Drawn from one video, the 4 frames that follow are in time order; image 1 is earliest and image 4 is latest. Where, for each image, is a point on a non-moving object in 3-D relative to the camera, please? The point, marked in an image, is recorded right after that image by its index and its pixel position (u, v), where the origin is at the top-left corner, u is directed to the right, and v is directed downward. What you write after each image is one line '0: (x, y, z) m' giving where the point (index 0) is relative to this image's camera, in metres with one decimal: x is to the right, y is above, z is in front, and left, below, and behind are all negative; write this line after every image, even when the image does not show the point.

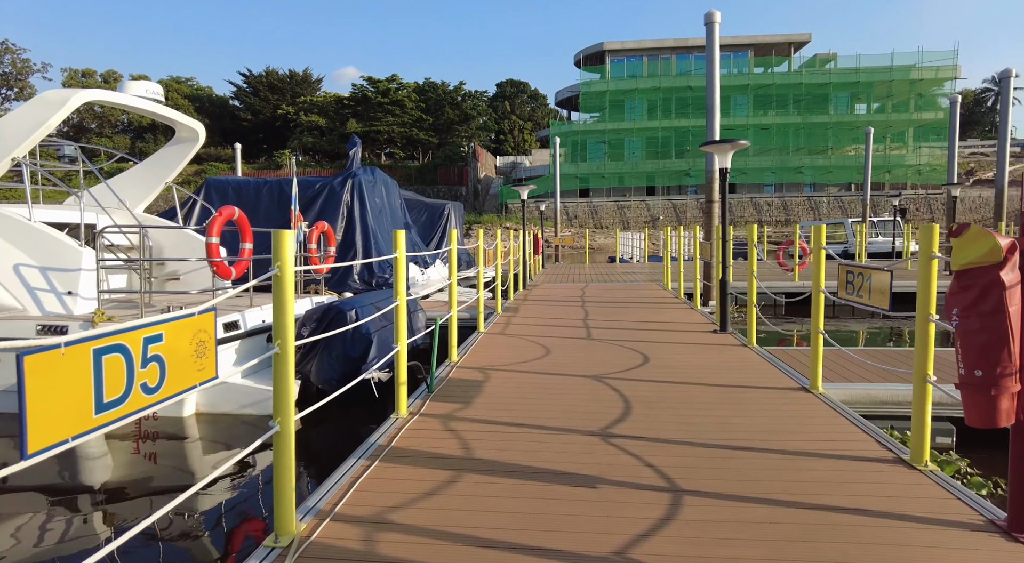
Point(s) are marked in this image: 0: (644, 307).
0: (+2.0, -0.4, +10.6) m
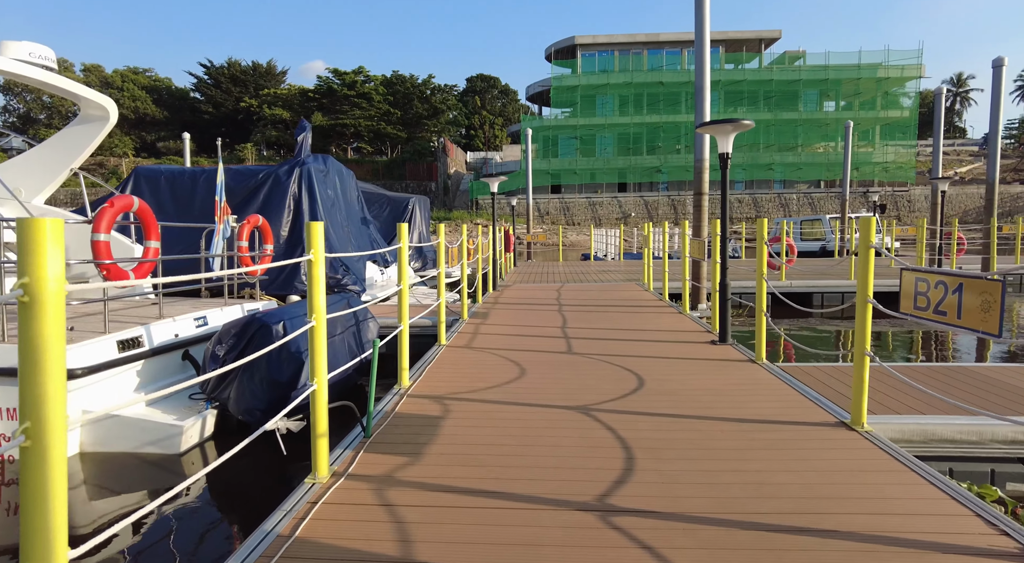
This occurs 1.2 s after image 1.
0: (+1.5, -0.4, +9.5) m
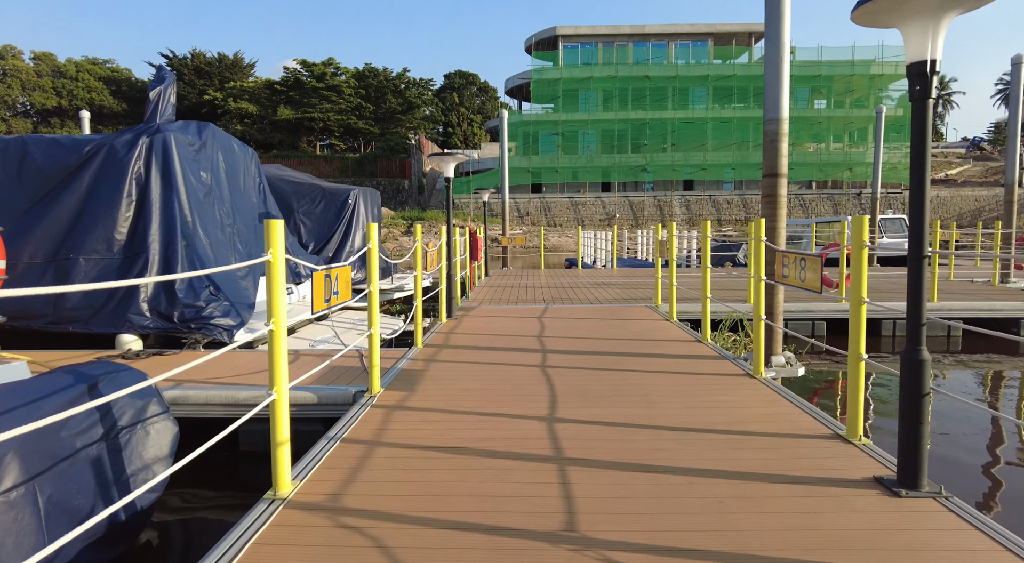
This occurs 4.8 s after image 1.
0: (+1.1, -0.8, +5.7) m
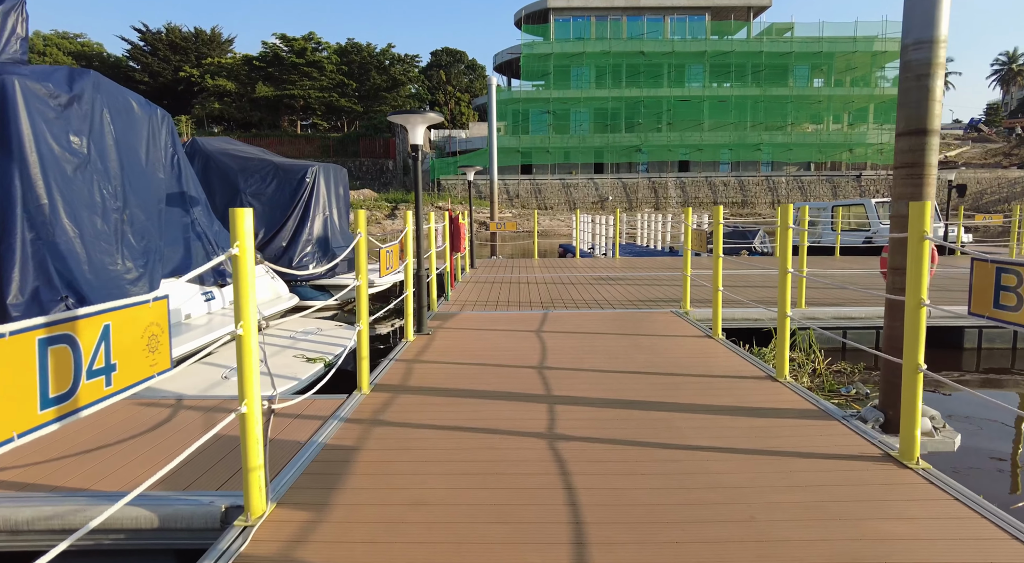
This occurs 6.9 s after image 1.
0: (+1.1, -0.9, +3.5) m
